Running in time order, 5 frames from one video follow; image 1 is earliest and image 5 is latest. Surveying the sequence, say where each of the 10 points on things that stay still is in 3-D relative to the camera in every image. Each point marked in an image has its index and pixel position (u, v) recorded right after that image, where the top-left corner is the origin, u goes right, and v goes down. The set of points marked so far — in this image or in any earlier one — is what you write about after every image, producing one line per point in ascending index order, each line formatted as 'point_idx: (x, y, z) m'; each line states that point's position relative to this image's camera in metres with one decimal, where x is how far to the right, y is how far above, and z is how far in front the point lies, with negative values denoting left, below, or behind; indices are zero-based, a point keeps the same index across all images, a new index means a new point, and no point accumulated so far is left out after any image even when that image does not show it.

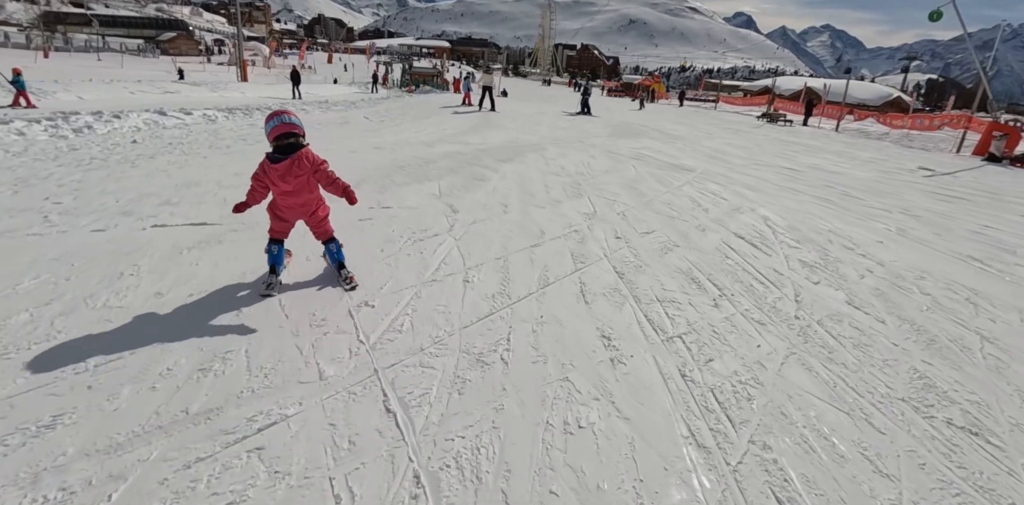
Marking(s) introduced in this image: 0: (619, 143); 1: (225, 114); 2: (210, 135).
0: (+3.5, +3.7, +16.7) m
1: (-8.0, +3.9, +13.9) m
2: (-6.4, +2.6, +10.7) m
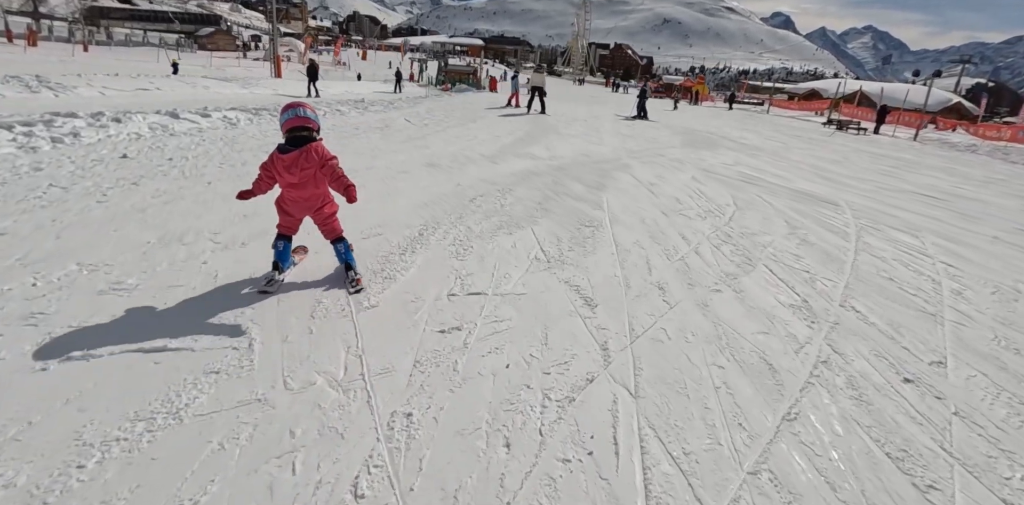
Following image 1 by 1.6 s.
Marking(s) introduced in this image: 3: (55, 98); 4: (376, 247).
0: (+5.4, +2.7, +14.1) m
1: (-6.2, +3.2, +11.8) m
2: (-4.9, +1.9, +8.6) m
3: (-15.1, +5.0, +16.1) m
4: (-1.2, +0.1, +4.3) m
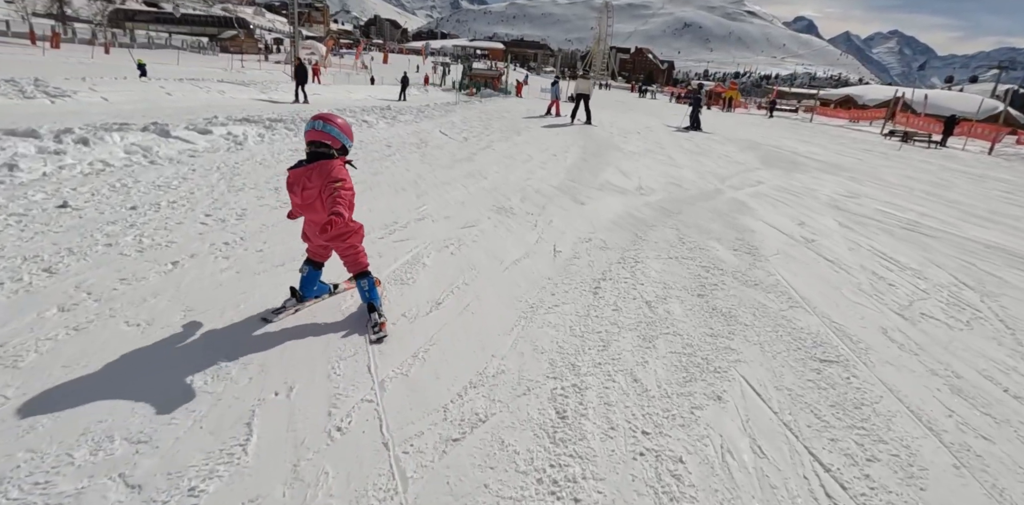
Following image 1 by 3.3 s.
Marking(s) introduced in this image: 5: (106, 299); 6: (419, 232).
0: (+6.8, +1.6, +11.6) m
1: (-4.9, +2.3, +9.7) m
2: (-3.6, +1.0, +6.4) m
3: (-13.6, +4.2, +14.2) m
4: (-0.1, -0.9, +2.0) m
5: (-2.4, -0.3, +2.9) m
6: (-0.9, +0.2, +4.9) m
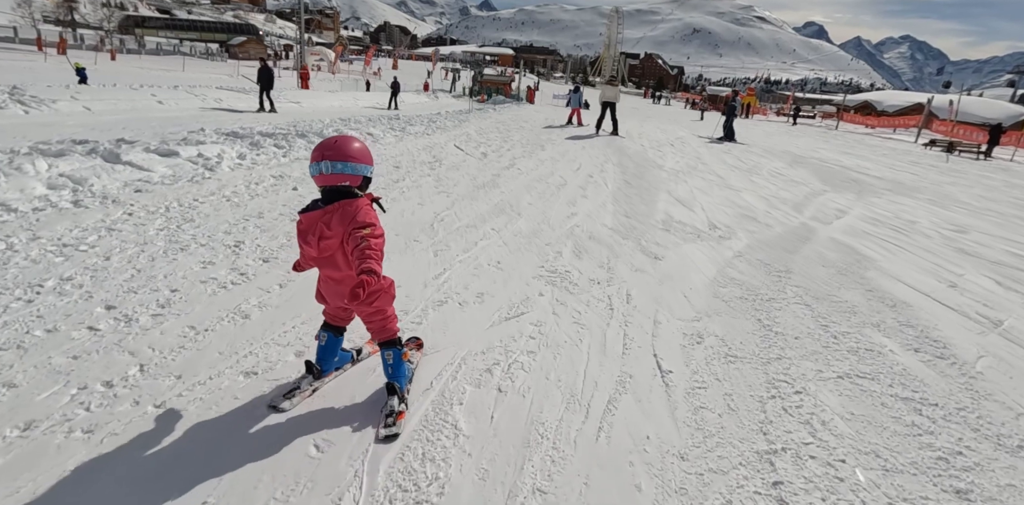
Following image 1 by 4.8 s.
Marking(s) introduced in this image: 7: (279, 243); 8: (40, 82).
0: (+7.4, +0.8, +9.7) m
1: (-4.3, +1.6, +8.0) m
2: (-3.1, +0.3, +4.7) m
3: (-13.0, +3.5, +12.7) m
4: (+0.3, -1.5, +0.3) m
5: (-2.0, -0.9, +1.2) m
6: (-0.4, -0.5, +3.1) m
7: (-2.0, +0.1, +4.3) m
8: (-18.0, +6.6, +19.2) m
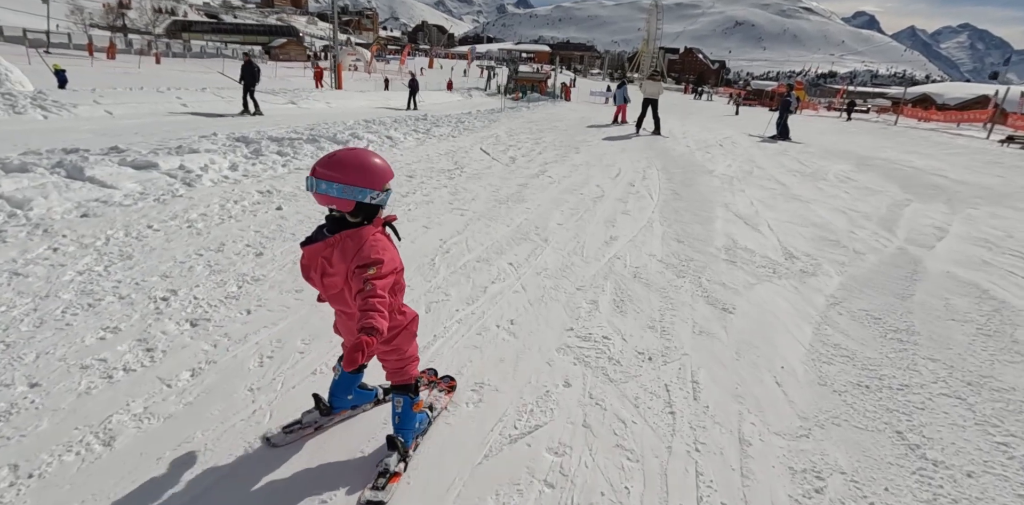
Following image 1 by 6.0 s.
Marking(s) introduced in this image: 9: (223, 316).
0: (+7.8, +0.4, +8.1) m
1: (-4.0, +1.3, +7.2) m
2: (-3.0, 0.0, +3.8) m
3: (-12.2, +3.2, +12.4) m
4: (+0.1, -1.9, -0.9) m
5: (-2.1, -1.3, +0.2) m
6: (-0.4, -0.9, +2.0) m
7: (-1.9, -0.3, +3.3) m
8: (-16.7, +6.4, +19.2) m
9: (-1.7, -0.4, +3.0) m
